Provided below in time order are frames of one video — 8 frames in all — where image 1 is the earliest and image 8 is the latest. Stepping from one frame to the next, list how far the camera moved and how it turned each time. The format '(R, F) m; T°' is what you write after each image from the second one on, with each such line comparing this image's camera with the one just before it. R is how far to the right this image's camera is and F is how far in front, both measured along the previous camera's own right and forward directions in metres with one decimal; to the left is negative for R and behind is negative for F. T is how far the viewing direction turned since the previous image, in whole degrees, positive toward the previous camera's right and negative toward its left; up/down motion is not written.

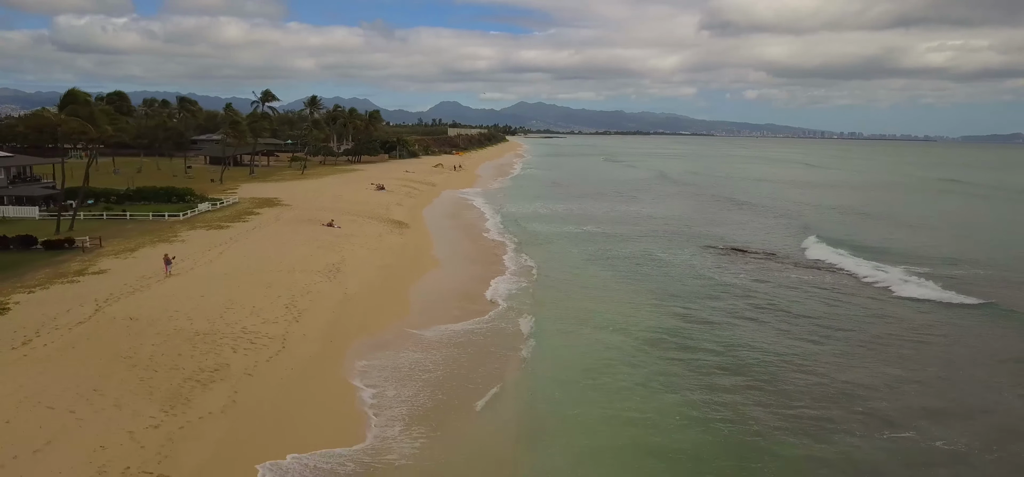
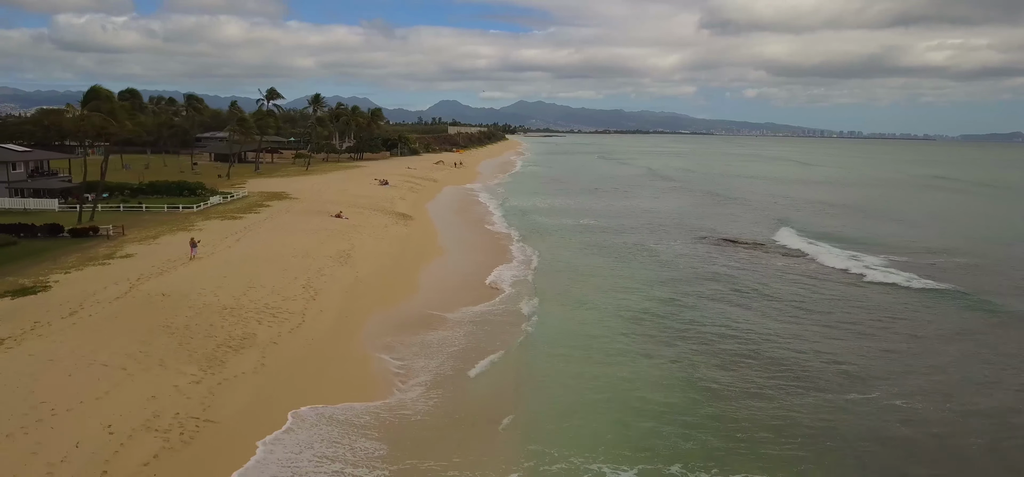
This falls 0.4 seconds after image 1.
(0.0, -1.3) m; 0°
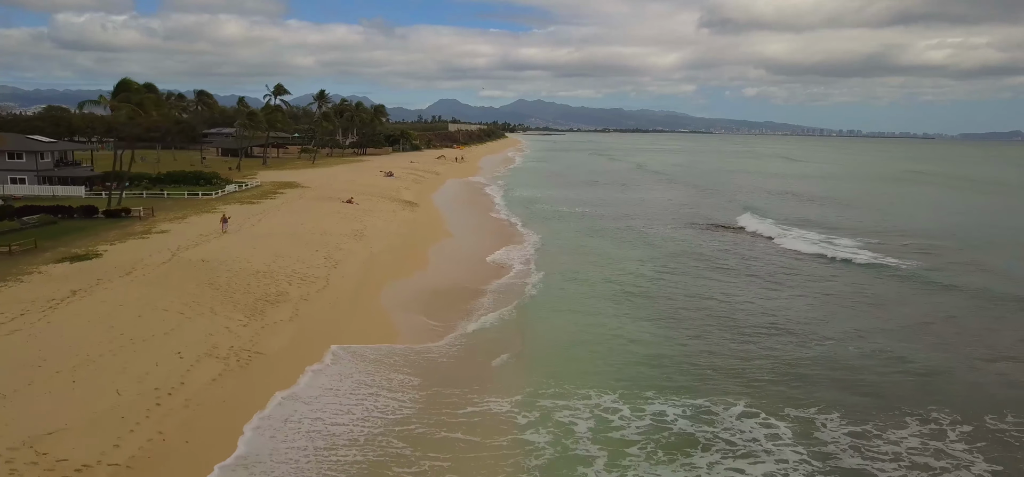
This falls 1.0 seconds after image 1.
(0.0, -1.9) m; 0°
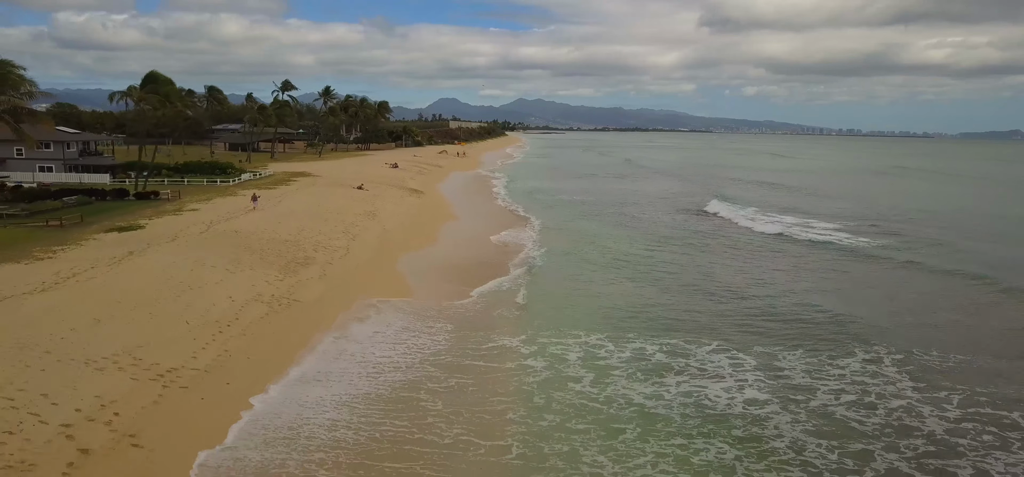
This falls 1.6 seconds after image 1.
(0.0, -2.0) m; 0°
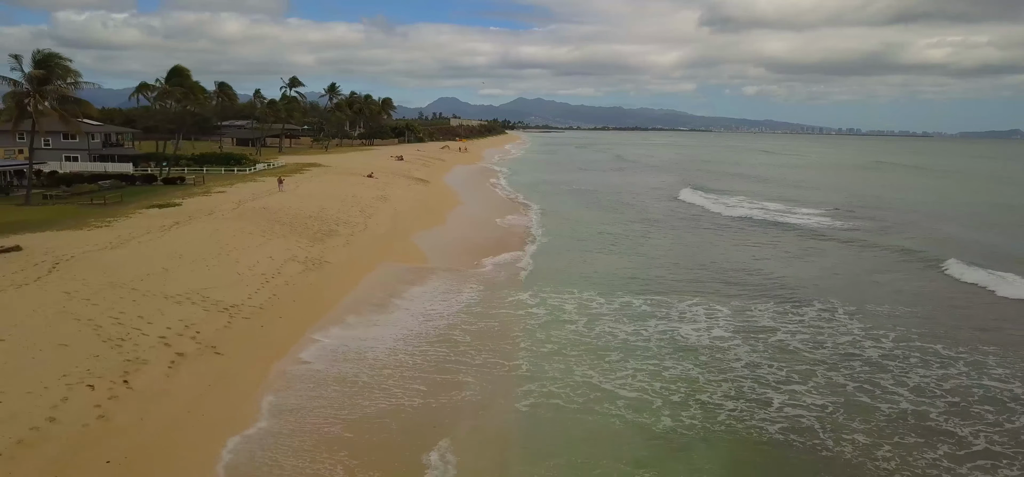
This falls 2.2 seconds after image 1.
(-0.1, -2.0) m; 0°
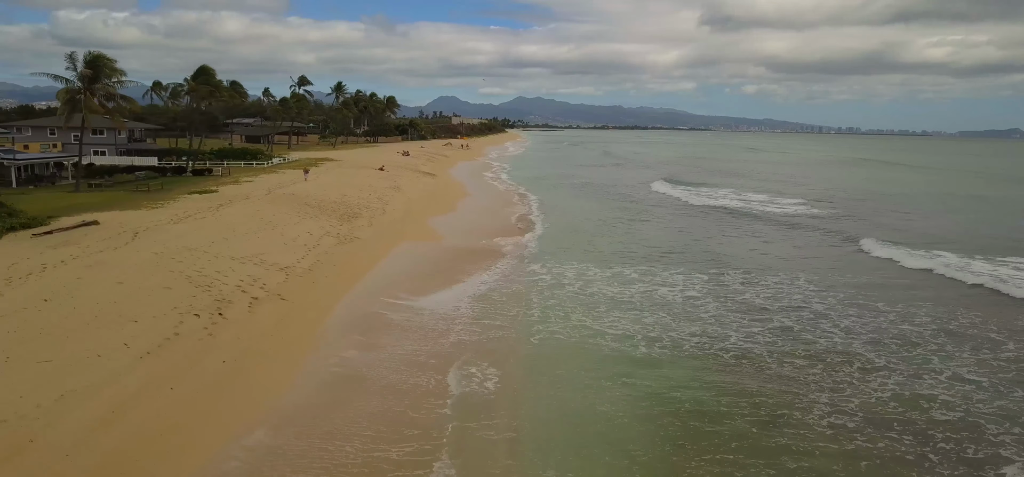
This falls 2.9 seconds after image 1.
(-0.1, -2.4) m; 0°
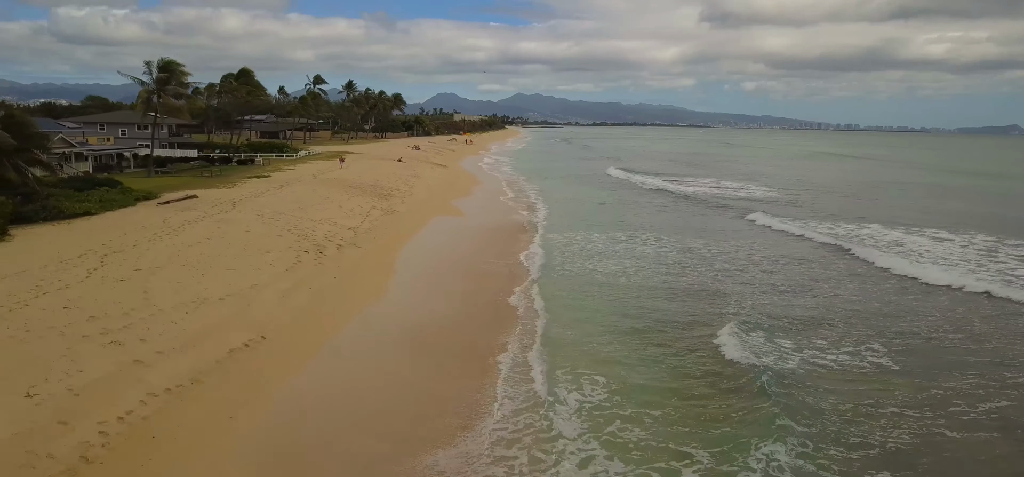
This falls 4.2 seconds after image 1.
(-0.3, -4.5) m; 0°
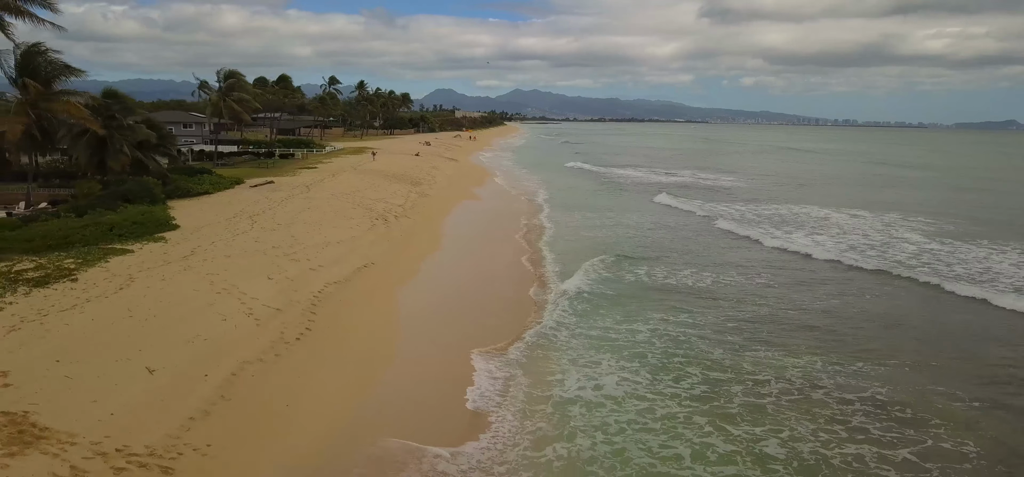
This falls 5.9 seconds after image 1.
(-0.4, -5.7) m; 0°
